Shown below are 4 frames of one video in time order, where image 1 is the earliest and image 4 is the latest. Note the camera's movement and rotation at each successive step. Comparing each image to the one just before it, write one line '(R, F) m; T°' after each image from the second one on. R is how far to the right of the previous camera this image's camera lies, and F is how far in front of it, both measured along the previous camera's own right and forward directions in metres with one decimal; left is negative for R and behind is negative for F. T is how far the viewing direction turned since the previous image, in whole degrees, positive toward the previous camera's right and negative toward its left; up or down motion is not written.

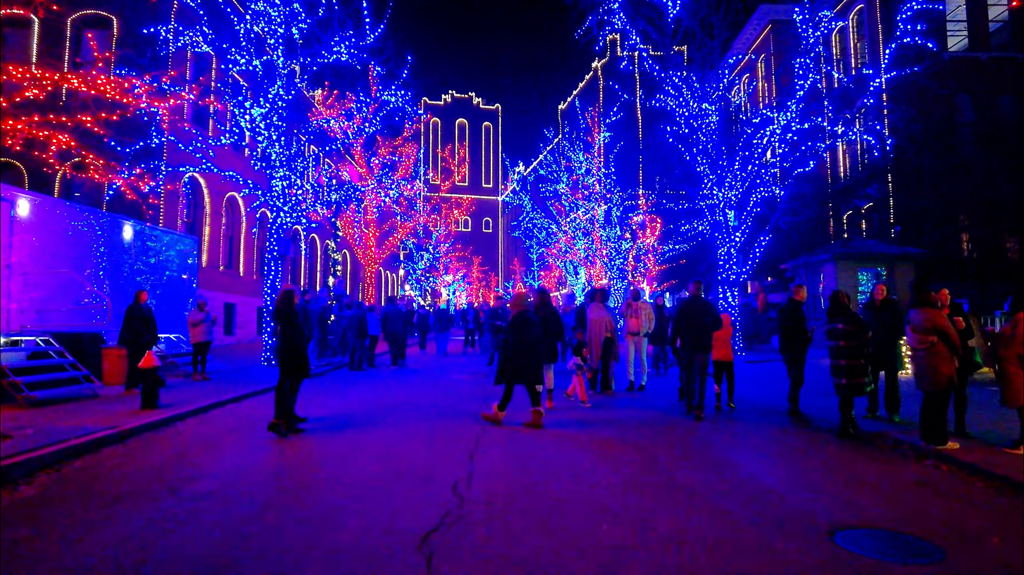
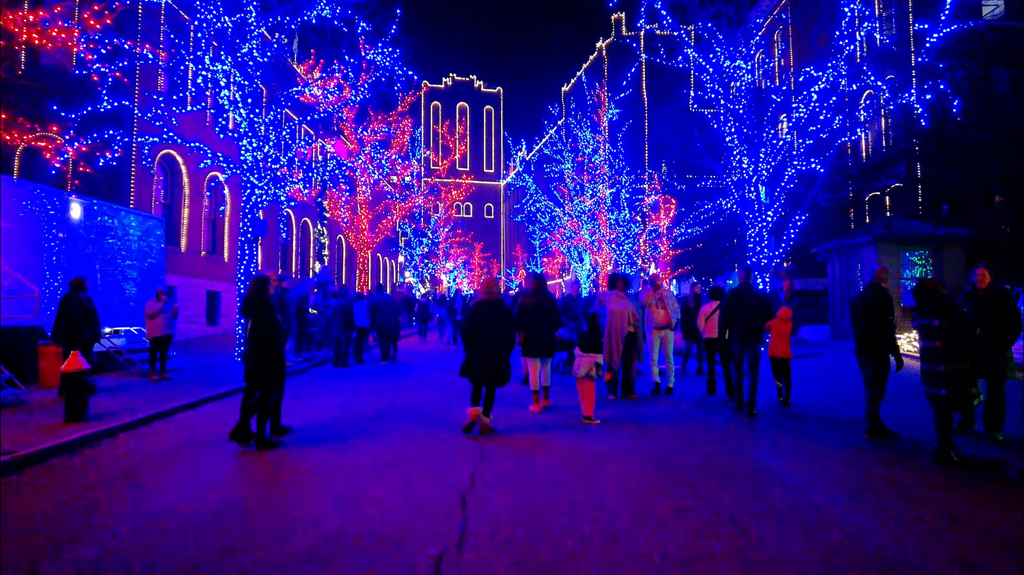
(-0.1, +2.0) m; 0°
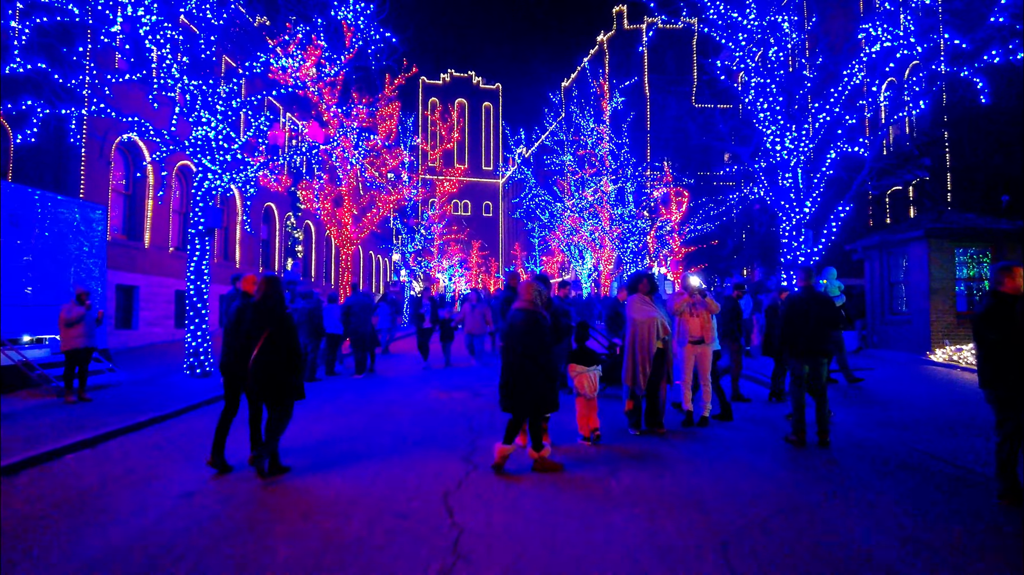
(+0.1, +2.4) m; 0°
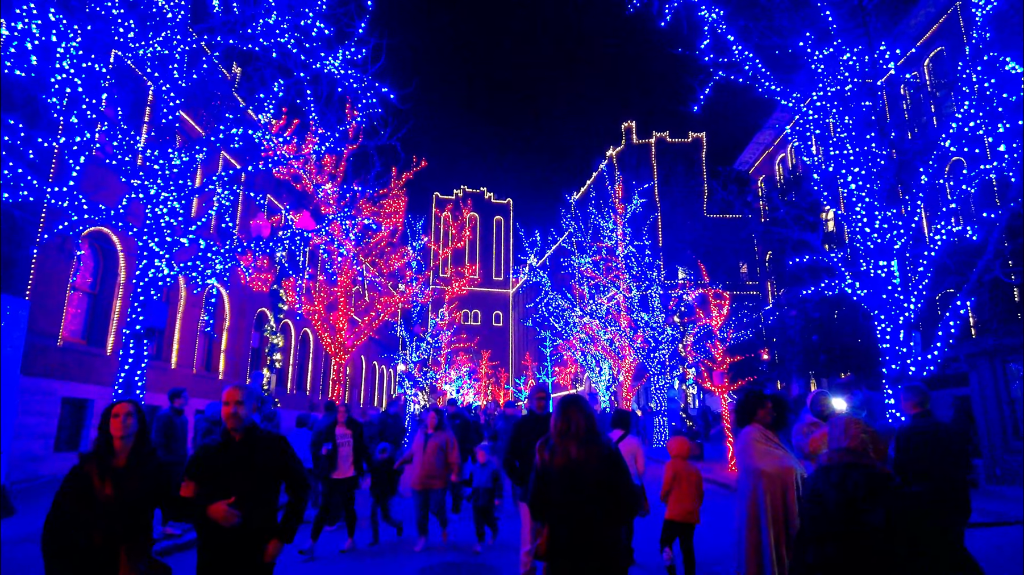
(-0.3, +3.2) m; -1°
